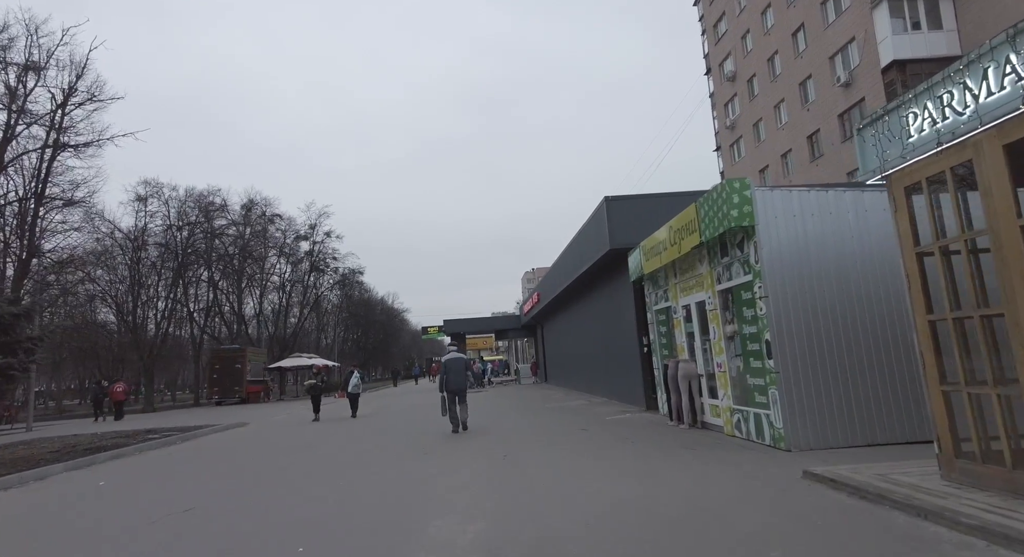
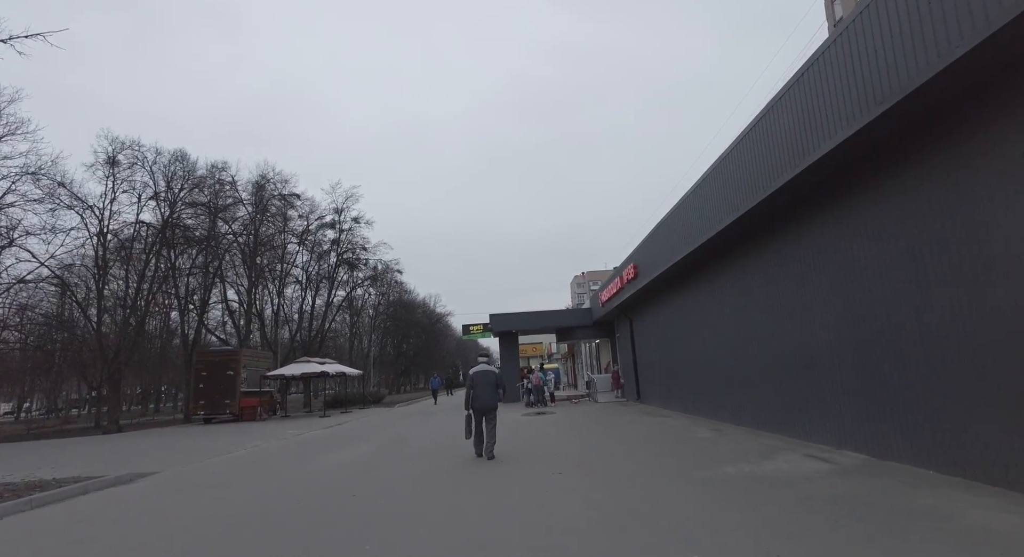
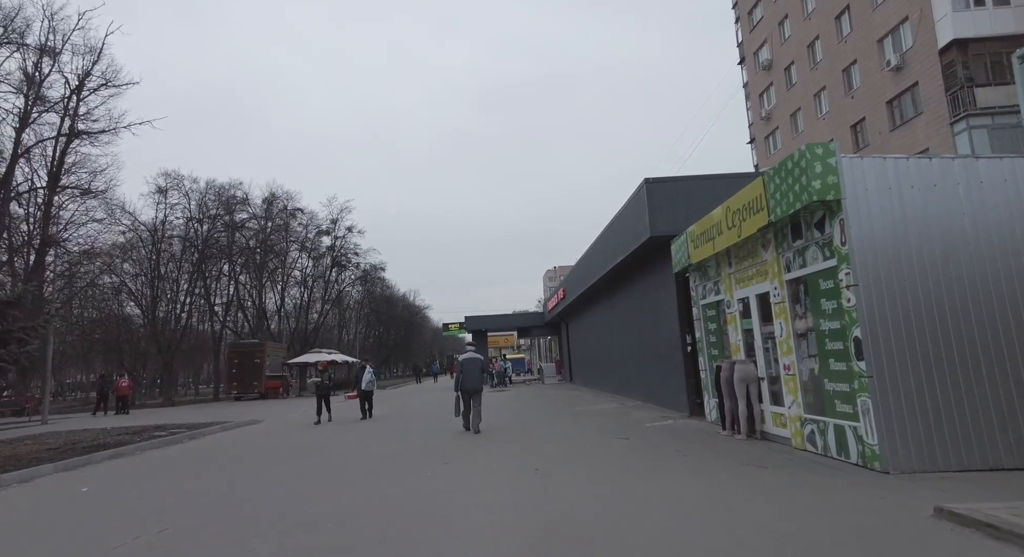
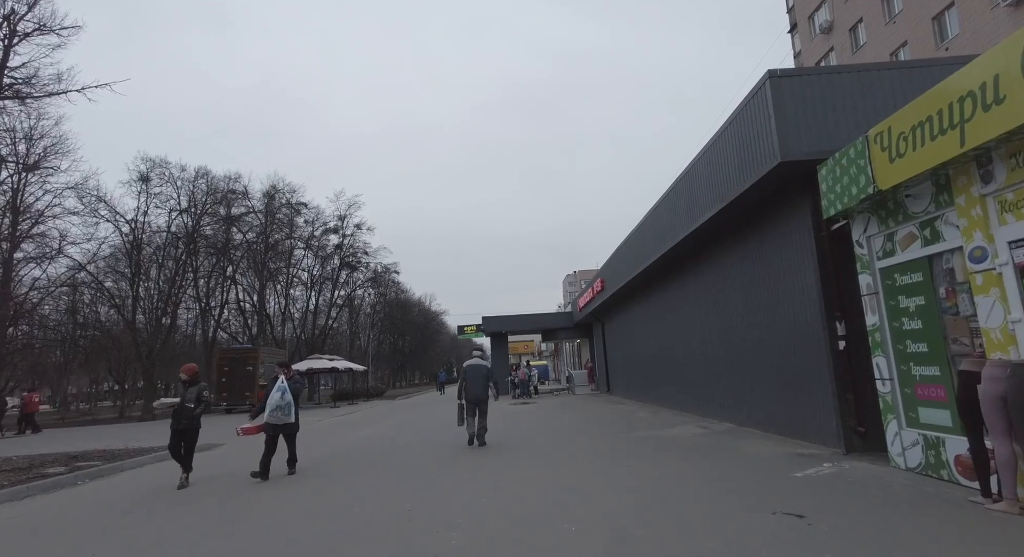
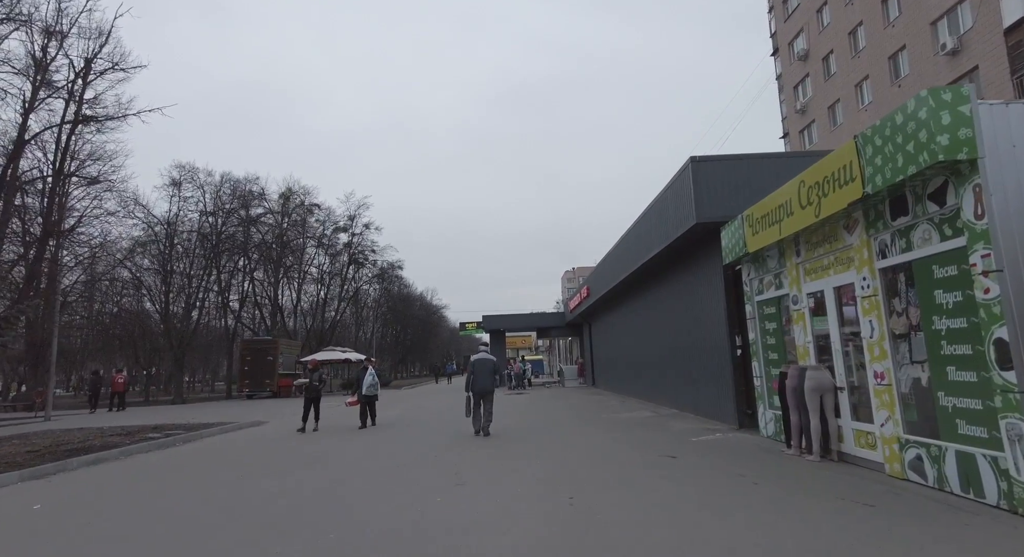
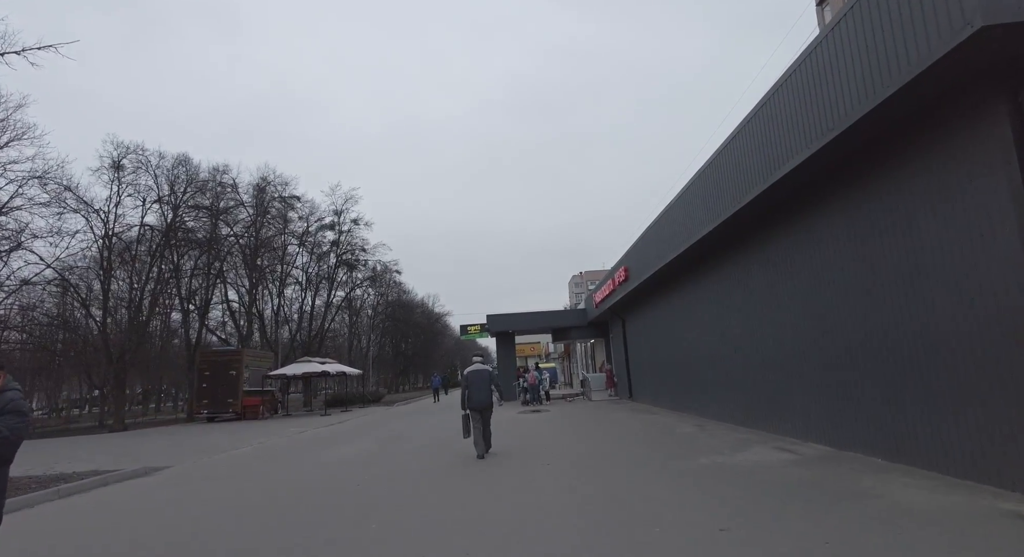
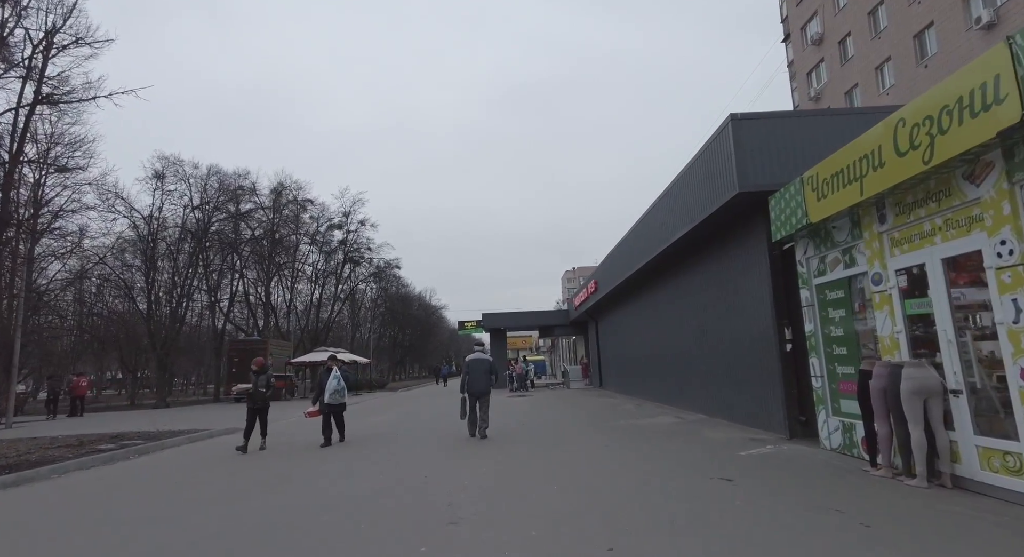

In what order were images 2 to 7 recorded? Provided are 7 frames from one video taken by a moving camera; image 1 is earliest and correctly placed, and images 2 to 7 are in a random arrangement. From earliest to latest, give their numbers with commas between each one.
3, 5, 7, 4, 6, 2
